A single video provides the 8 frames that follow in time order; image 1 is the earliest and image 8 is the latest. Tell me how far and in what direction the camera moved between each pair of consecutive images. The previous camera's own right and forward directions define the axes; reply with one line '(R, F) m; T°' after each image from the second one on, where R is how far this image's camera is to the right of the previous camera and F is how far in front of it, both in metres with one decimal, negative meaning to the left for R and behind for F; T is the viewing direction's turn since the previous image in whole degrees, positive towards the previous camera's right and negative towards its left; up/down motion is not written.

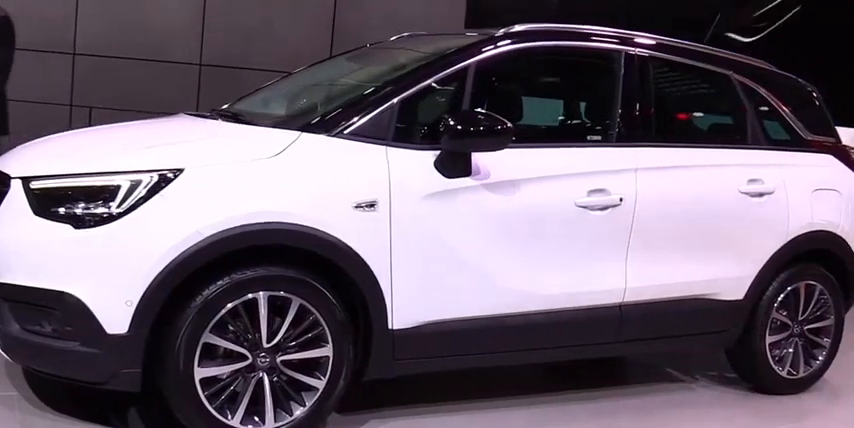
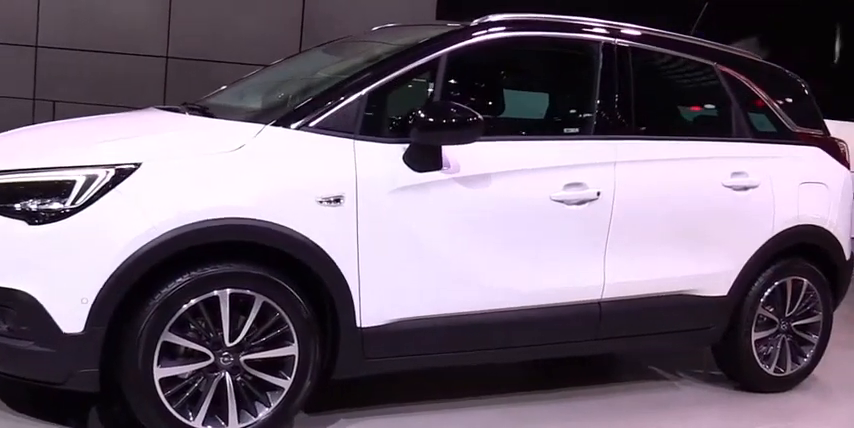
(+0.2, +0.1) m; -1°
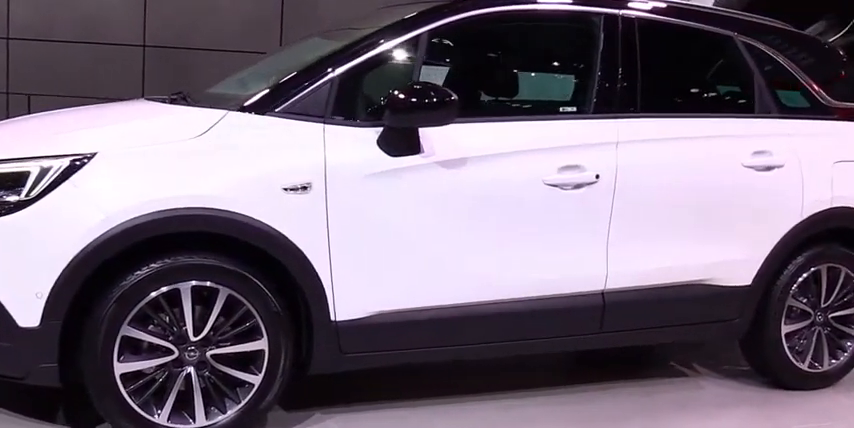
(+0.4, +0.2) m; -6°
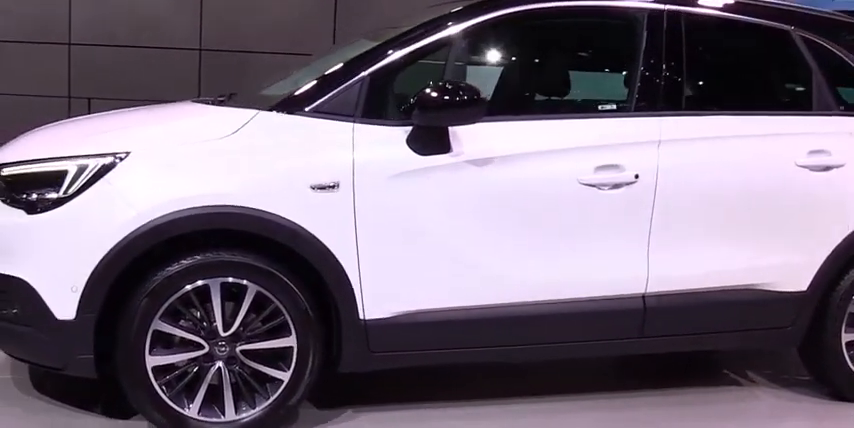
(+0.3, 0.0) m; -6°
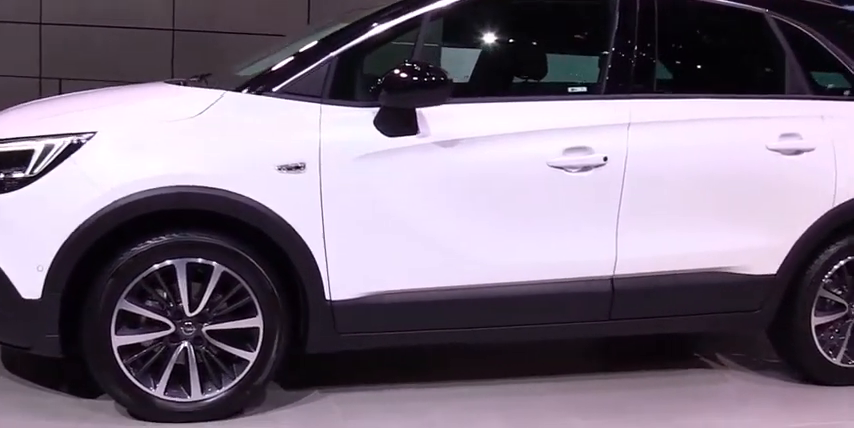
(+0.1, 0.0) m; 0°
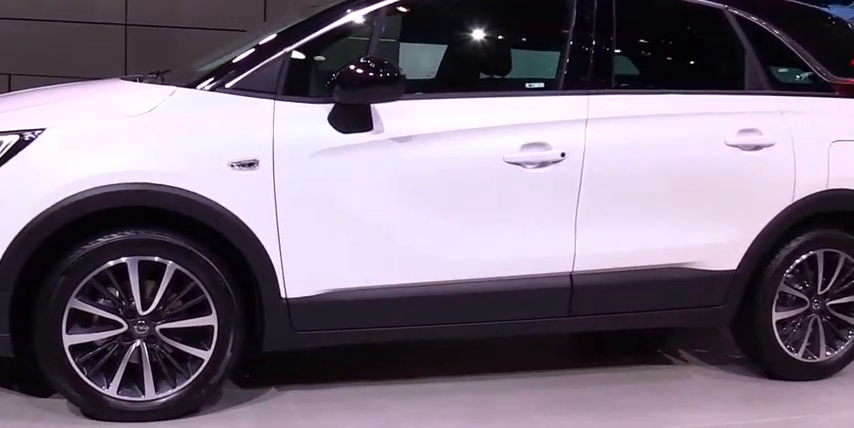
(+0.1, 0.0) m; +1°
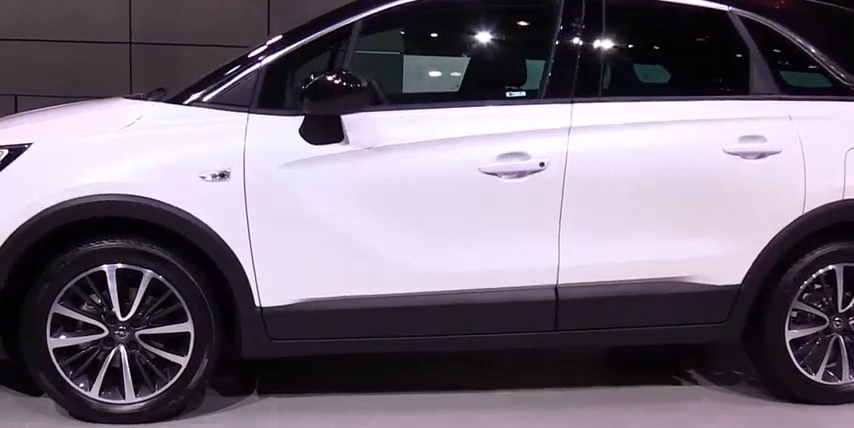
(+0.6, +0.1) m; -8°
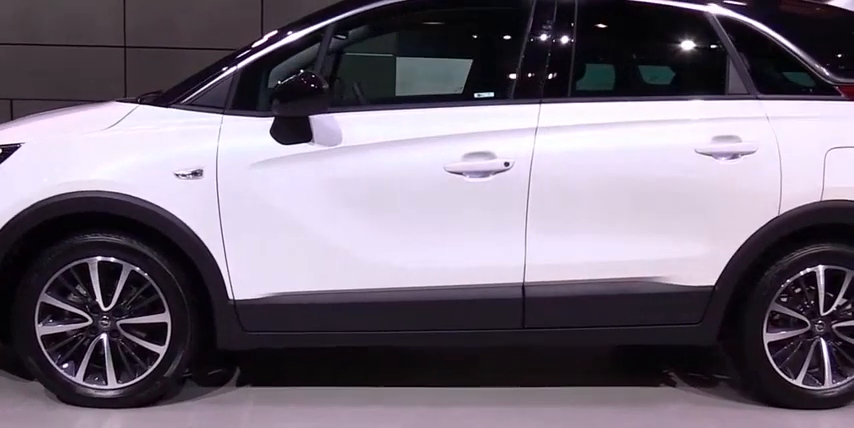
(+0.5, -0.1) m; -5°
